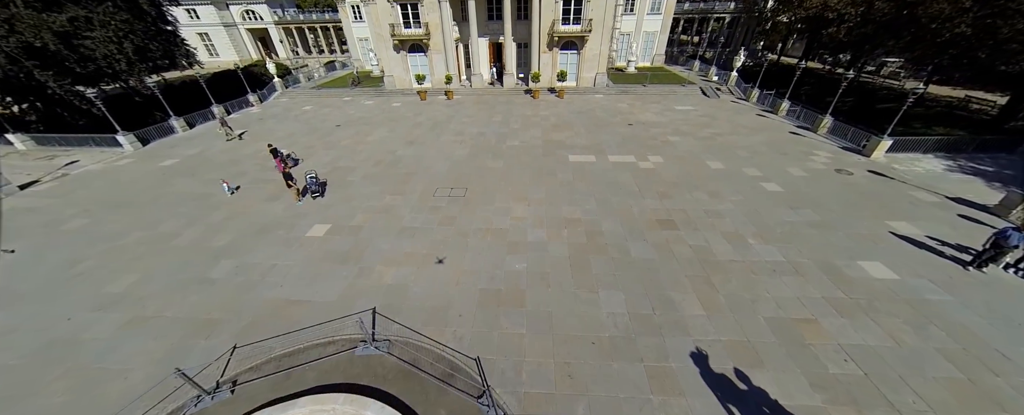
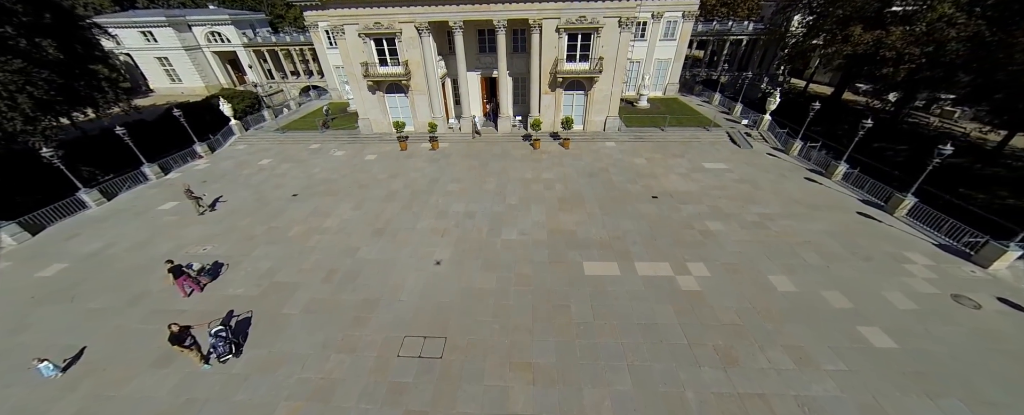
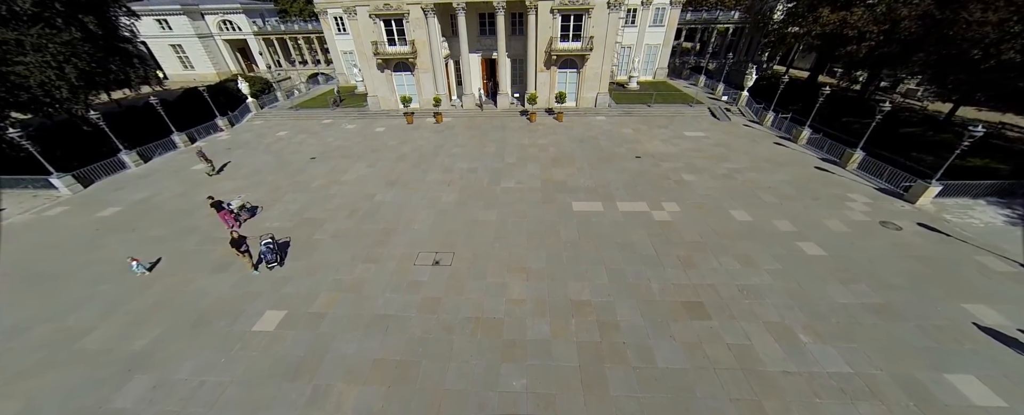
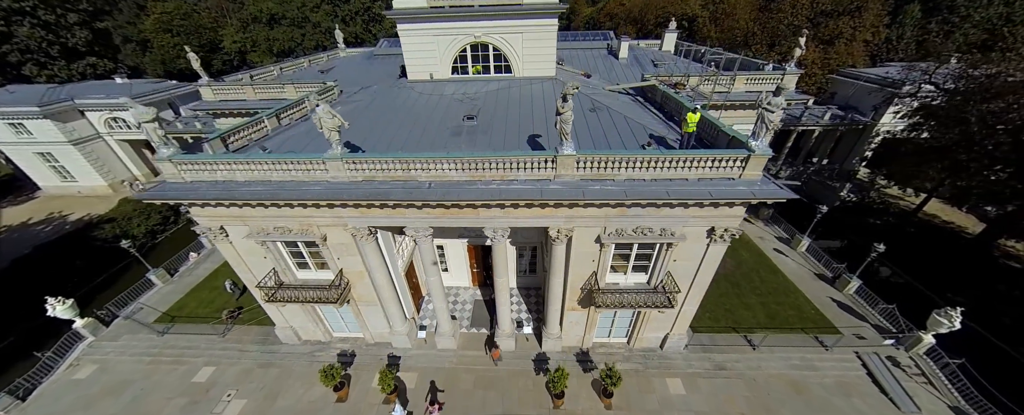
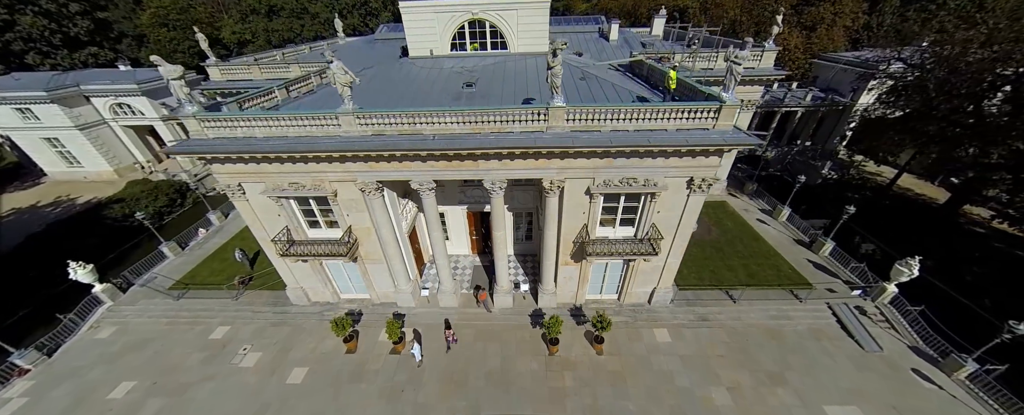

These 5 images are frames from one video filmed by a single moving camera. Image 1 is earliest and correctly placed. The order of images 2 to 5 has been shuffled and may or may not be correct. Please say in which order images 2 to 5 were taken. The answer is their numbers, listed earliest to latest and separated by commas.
3, 2, 5, 4
